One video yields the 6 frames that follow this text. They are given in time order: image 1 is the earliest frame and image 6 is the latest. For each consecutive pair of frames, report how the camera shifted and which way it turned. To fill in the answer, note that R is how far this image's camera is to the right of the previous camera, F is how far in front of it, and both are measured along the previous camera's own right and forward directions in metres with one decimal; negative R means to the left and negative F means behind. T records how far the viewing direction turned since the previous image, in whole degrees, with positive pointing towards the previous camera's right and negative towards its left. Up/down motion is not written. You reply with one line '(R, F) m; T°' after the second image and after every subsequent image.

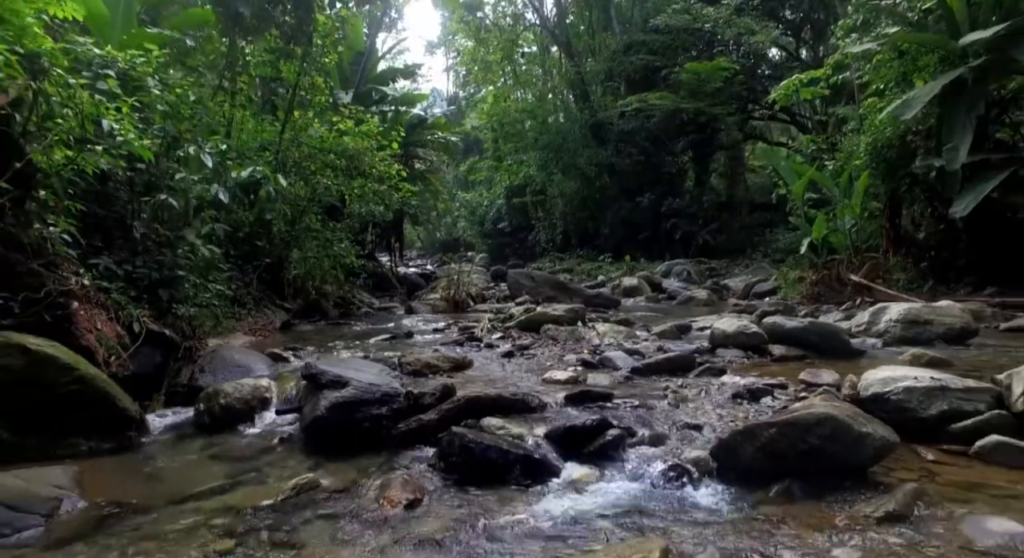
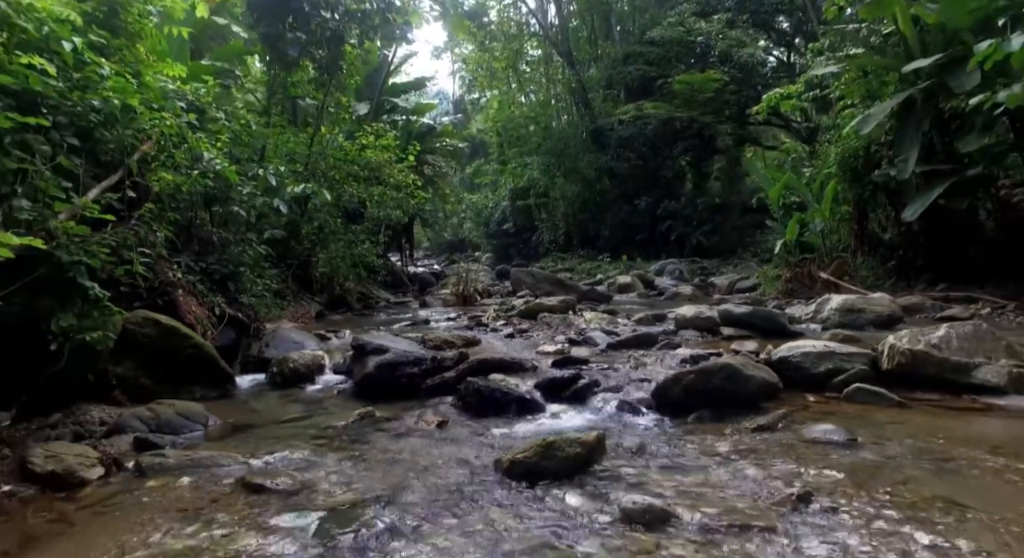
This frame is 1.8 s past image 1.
(0.0, -1.1) m; 0°
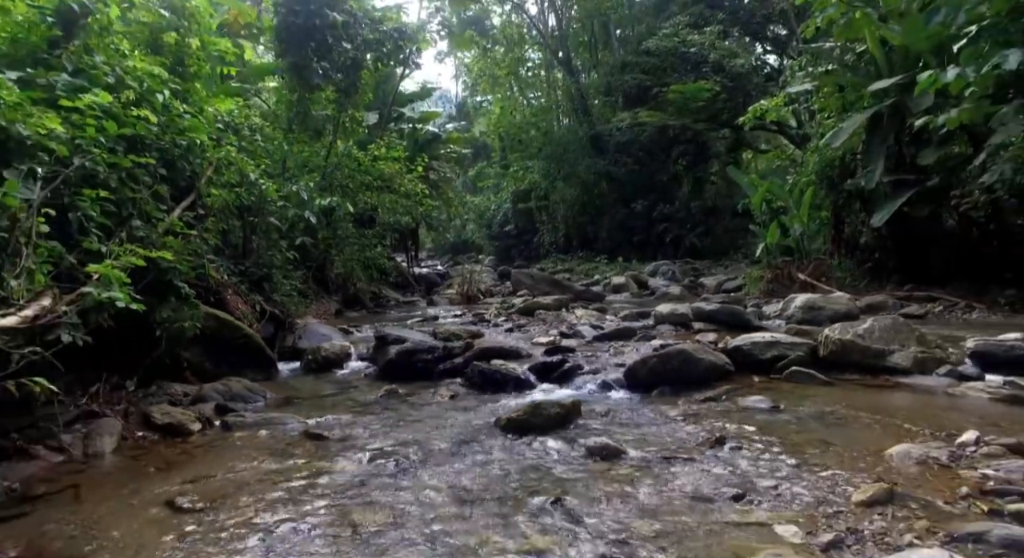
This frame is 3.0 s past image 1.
(0.0, -0.8) m; 0°
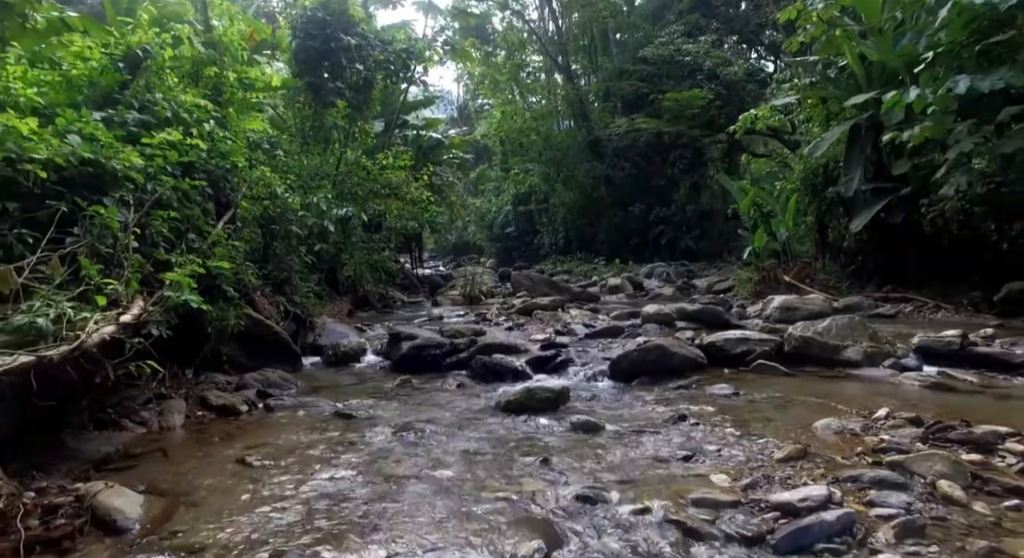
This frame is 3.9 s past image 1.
(0.0, -0.6) m; 0°
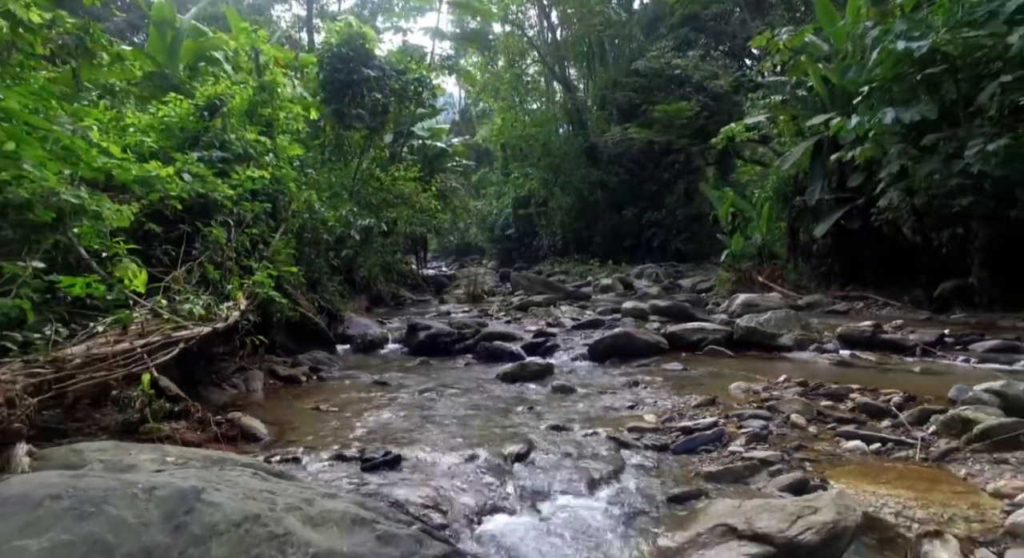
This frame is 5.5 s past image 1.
(0.0, -1.2) m; 0°
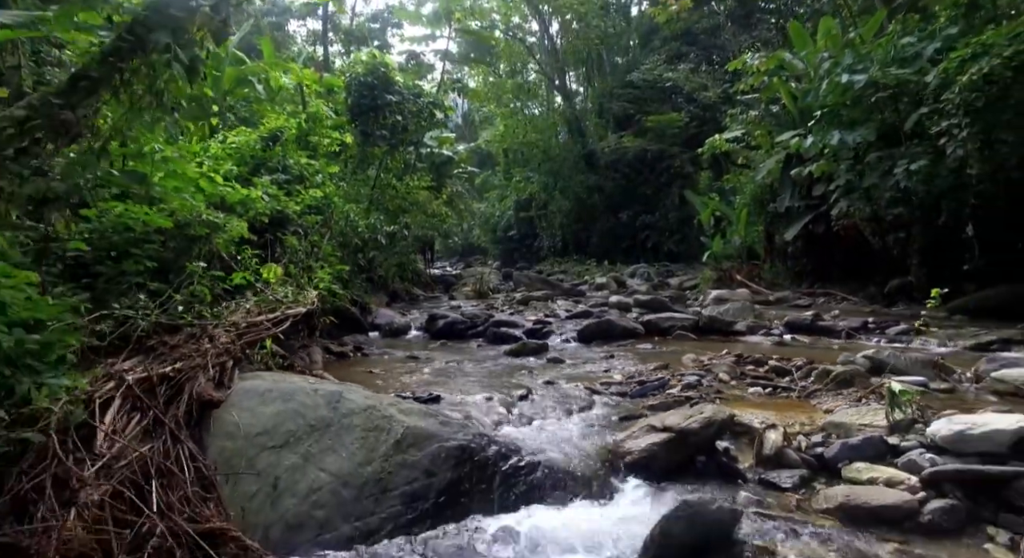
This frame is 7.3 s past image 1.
(0.0, -1.4) m; 0°
